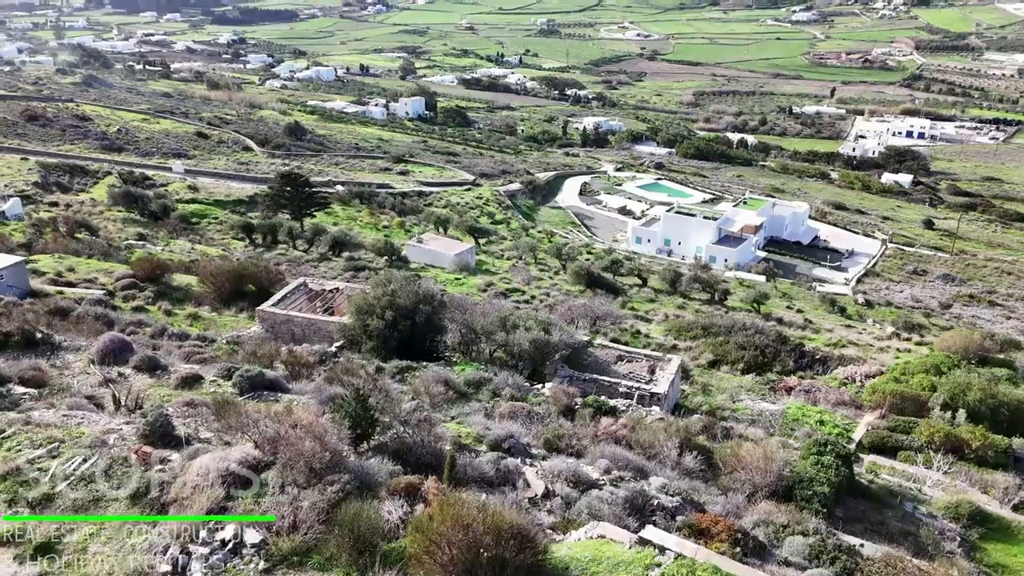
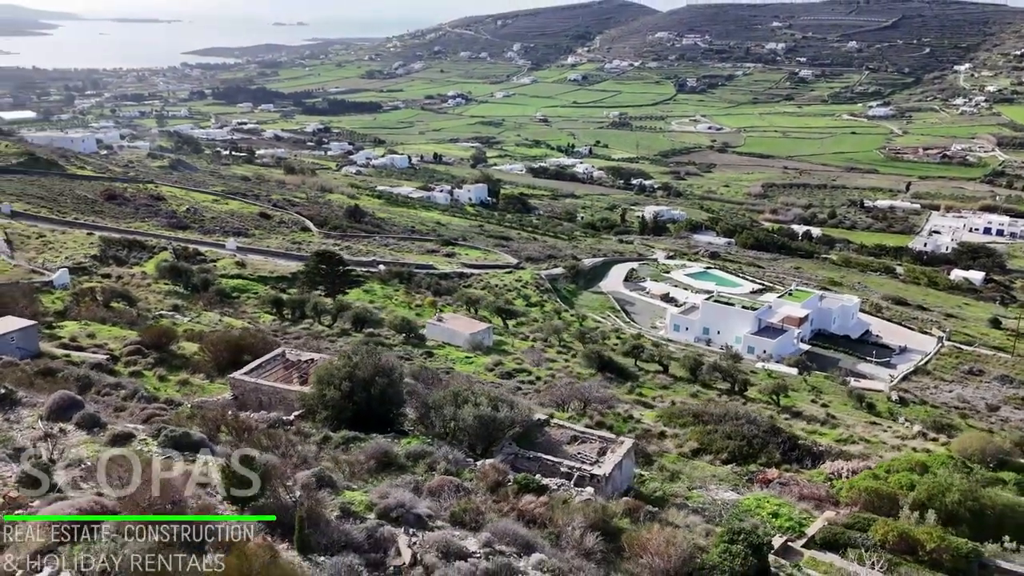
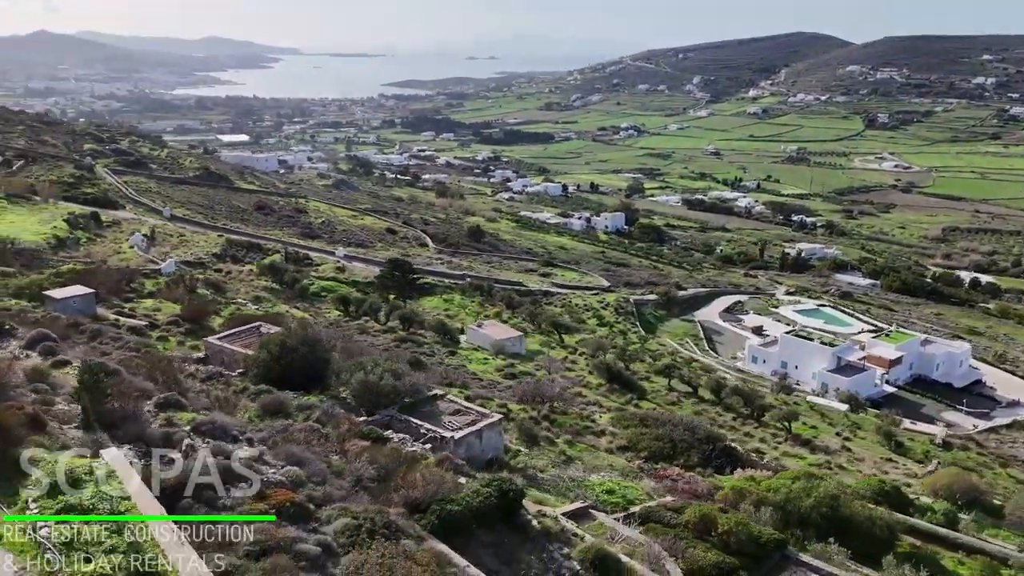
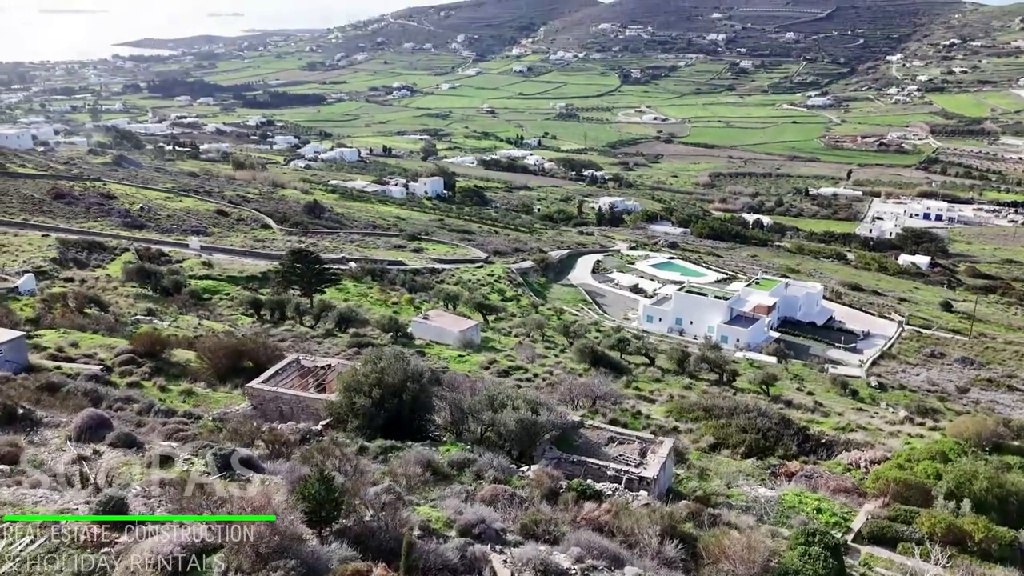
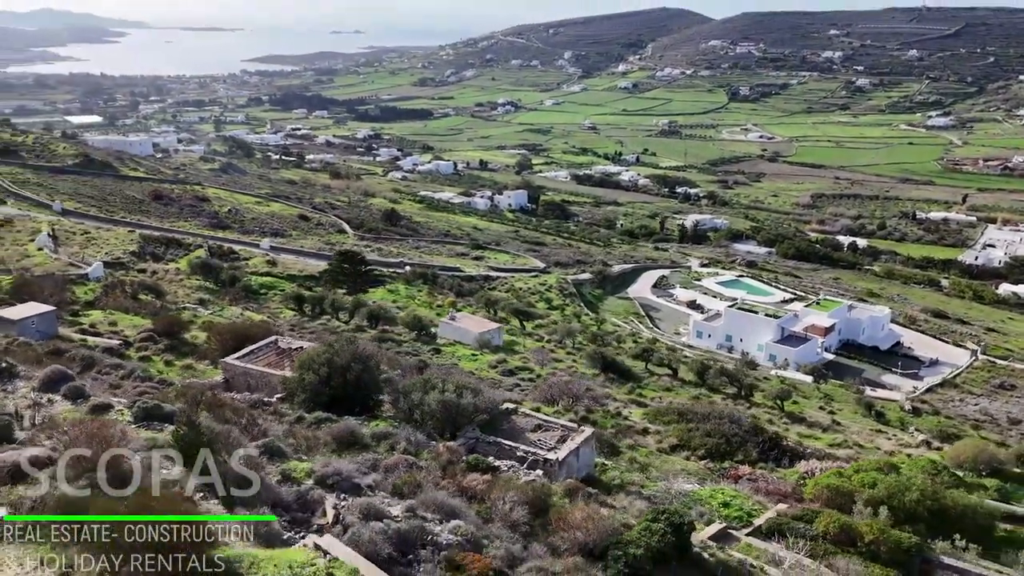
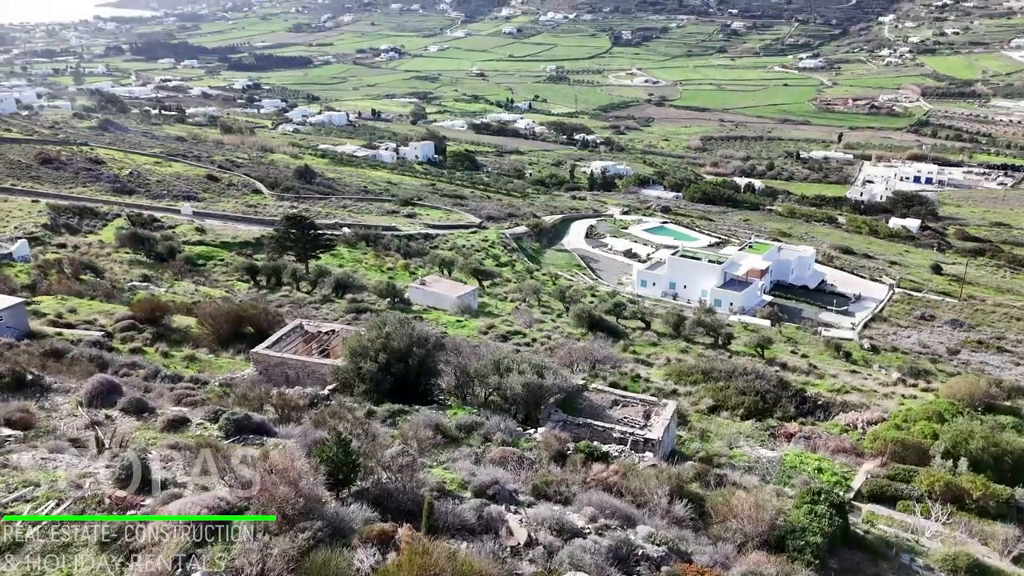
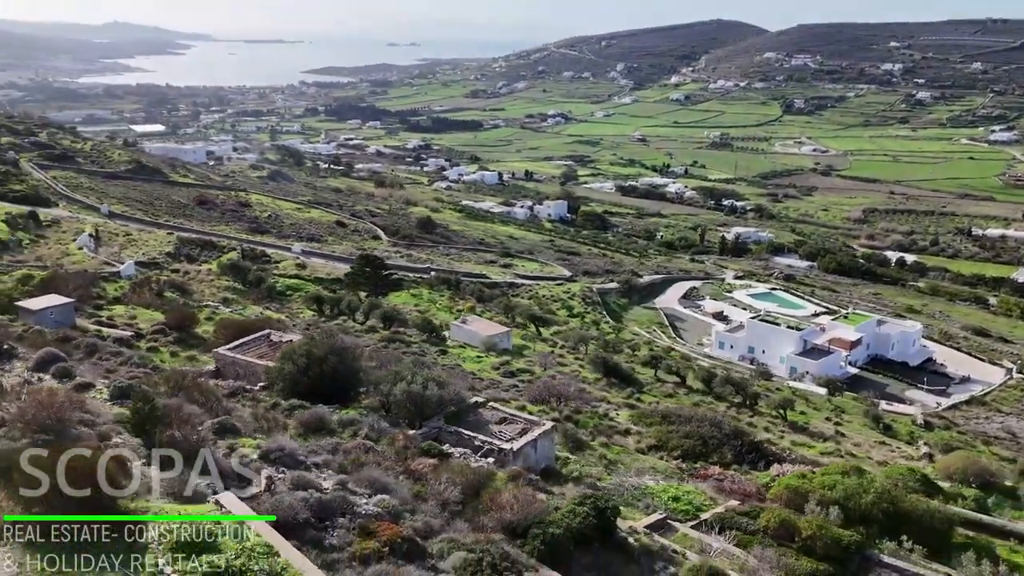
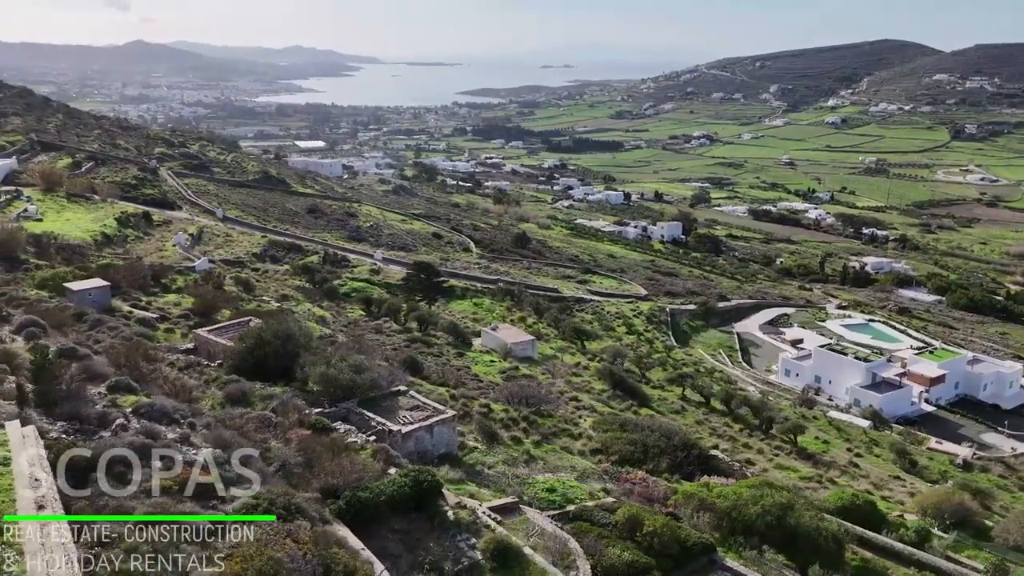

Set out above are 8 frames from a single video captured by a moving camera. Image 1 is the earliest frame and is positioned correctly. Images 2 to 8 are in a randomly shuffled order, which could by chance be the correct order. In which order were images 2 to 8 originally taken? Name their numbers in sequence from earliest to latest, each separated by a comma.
6, 4, 2, 5, 7, 3, 8
